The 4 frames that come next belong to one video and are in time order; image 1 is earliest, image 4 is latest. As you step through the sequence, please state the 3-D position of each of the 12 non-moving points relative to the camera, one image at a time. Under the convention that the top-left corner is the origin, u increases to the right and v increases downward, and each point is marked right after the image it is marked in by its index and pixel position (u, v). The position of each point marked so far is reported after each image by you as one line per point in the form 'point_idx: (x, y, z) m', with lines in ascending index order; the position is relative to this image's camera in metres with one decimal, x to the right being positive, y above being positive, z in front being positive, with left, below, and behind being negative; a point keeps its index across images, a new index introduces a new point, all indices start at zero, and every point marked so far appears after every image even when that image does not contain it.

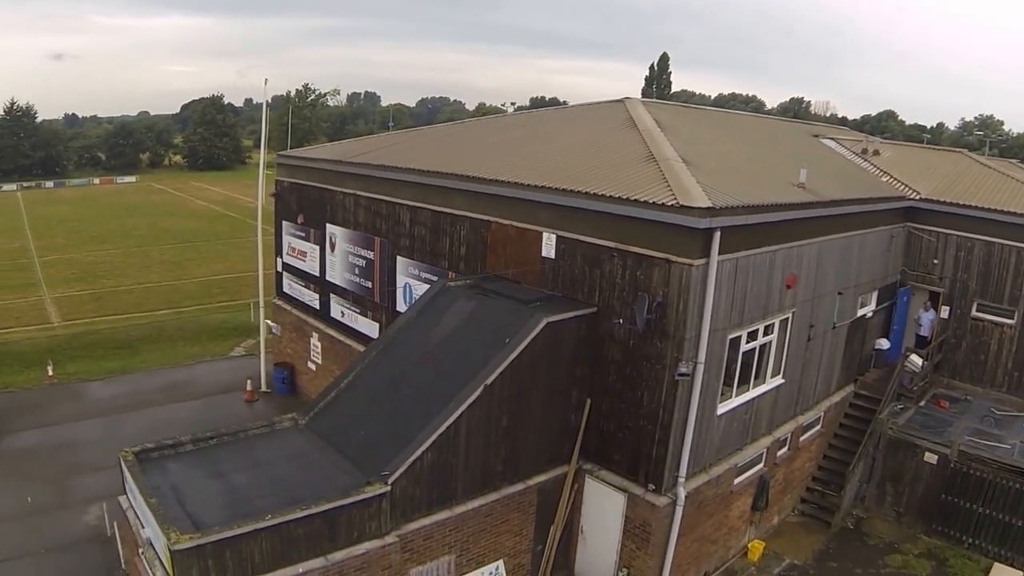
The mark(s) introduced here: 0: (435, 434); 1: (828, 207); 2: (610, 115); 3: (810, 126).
0: (-1.0, -1.9, +8.6) m
1: (+5.6, +1.5, +11.2) m
2: (+2.3, +3.8, +14.3) m
3: (+8.9, +4.7, +19.3) m
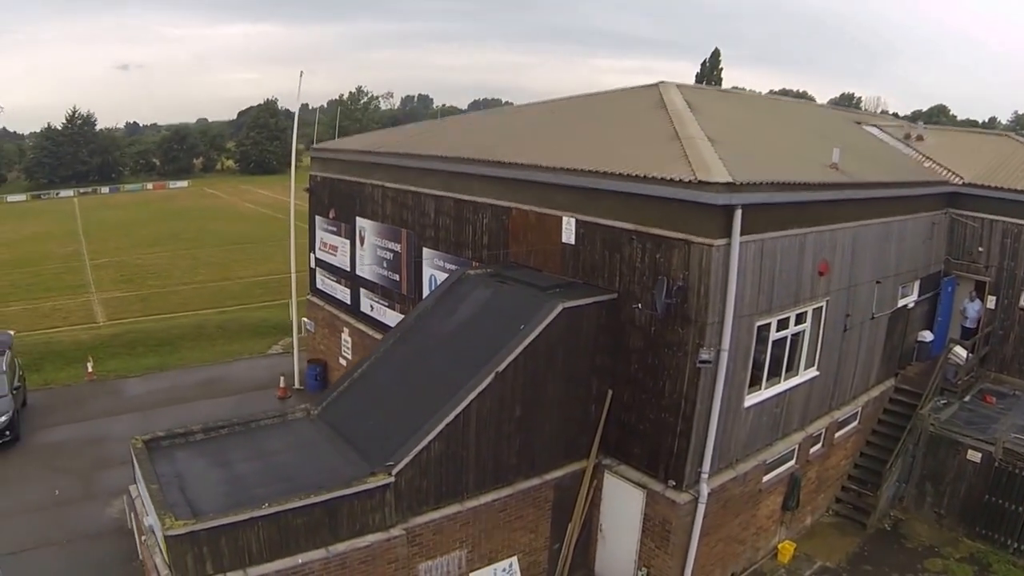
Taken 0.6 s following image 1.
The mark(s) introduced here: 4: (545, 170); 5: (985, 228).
0: (-0.9, -1.8, +8.6) m
1: (+5.9, +1.7, +10.7) m
2: (+2.7, +4.0, +14.0) m
3: (+9.6, +4.9, +18.5) m
4: (+0.4, +1.8, +10.5) m
5: (+10.0, +1.3, +13.7) m
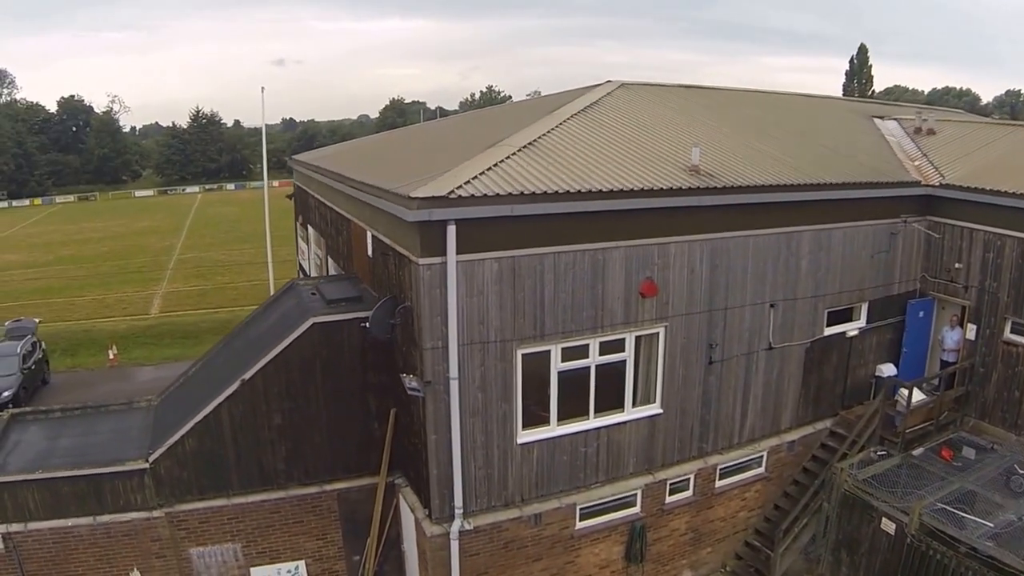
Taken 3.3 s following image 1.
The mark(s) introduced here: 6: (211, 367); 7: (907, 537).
0: (-4.3, -1.8, +8.6) m
1: (+2.9, +1.3, +9.0) m
2: (+0.7, +3.8, +12.9) m
3: (+8.6, +4.4, +15.6) m
4: (-2.5, +1.7, +10.2) m
5: (+7.6, +0.8, +10.8) m
6: (-4.6, -1.3, +9.9) m
7: (+5.6, -3.5, +9.0) m
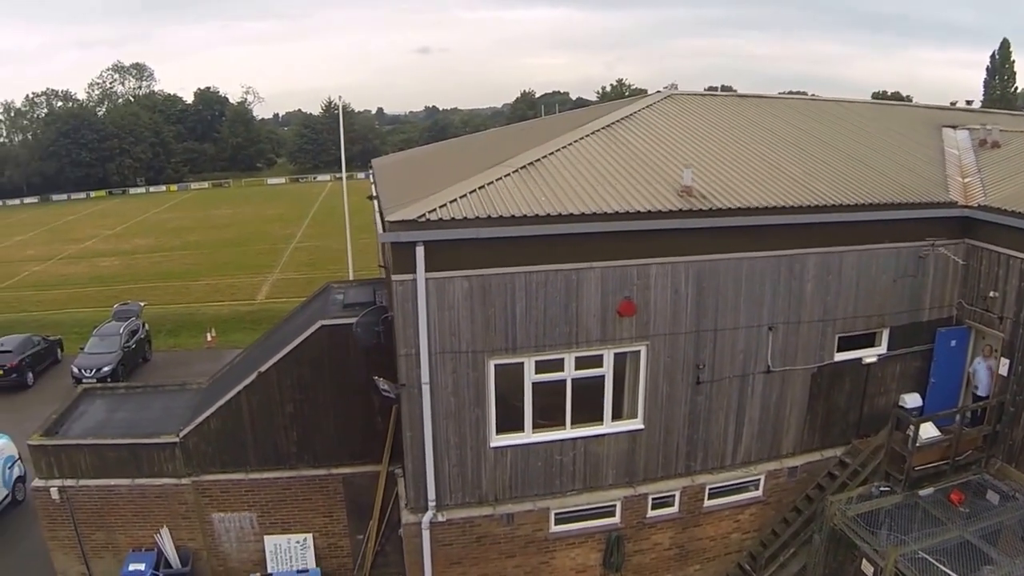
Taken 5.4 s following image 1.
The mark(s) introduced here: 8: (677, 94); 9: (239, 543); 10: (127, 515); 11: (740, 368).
0: (-4.6, -1.8, +10.0) m
1: (+2.6, +1.0, +9.0) m
2: (+1.3, +3.6, +13.2) m
3: (+9.6, +3.9, +14.4) m
4: (-2.4, +1.6, +11.1) m
5: (+7.6, +0.3, +9.9) m
6: (-4.6, -1.3, +11.3) m
7: (+5.2, -3.9, +8.7) m
8: (+3.5, +4.2, +14.1) m
9: (-4.3, -4.1, +10.4) m
10: (-5.9, -3.6, +10.1) m
11: (+3.5, -1.2, +9.9) m
